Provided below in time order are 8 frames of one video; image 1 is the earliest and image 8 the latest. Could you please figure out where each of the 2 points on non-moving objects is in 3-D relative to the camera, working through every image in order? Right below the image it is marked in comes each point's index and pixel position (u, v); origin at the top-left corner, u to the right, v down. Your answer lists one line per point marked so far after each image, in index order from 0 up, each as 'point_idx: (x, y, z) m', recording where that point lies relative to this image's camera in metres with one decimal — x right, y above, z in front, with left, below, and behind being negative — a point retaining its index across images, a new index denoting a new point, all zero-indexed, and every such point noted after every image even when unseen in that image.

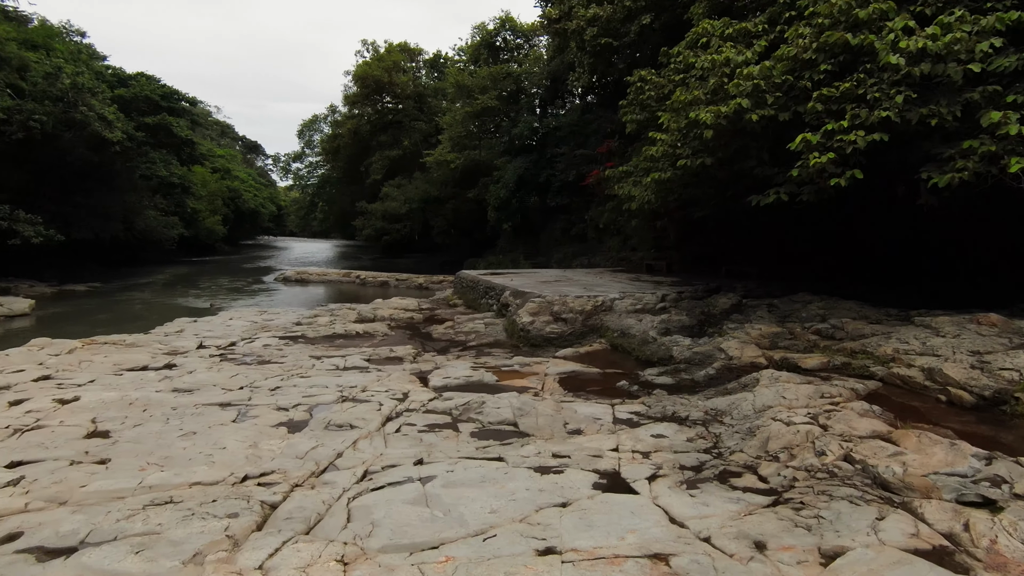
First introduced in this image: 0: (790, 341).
0: (+3.2, -0.6, +6.6) m
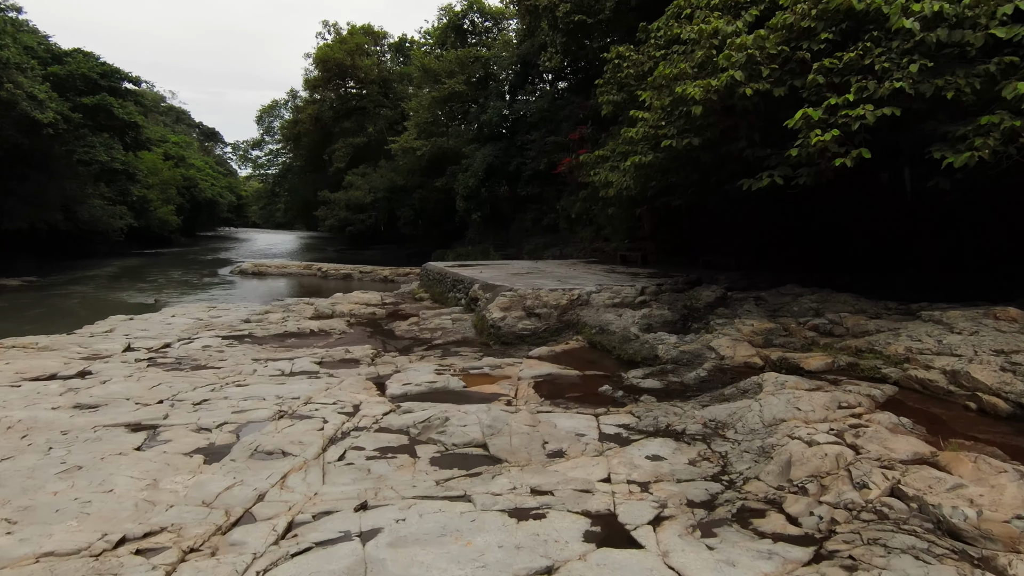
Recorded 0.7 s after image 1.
0: (+2.9, -0.5, +6.1) m
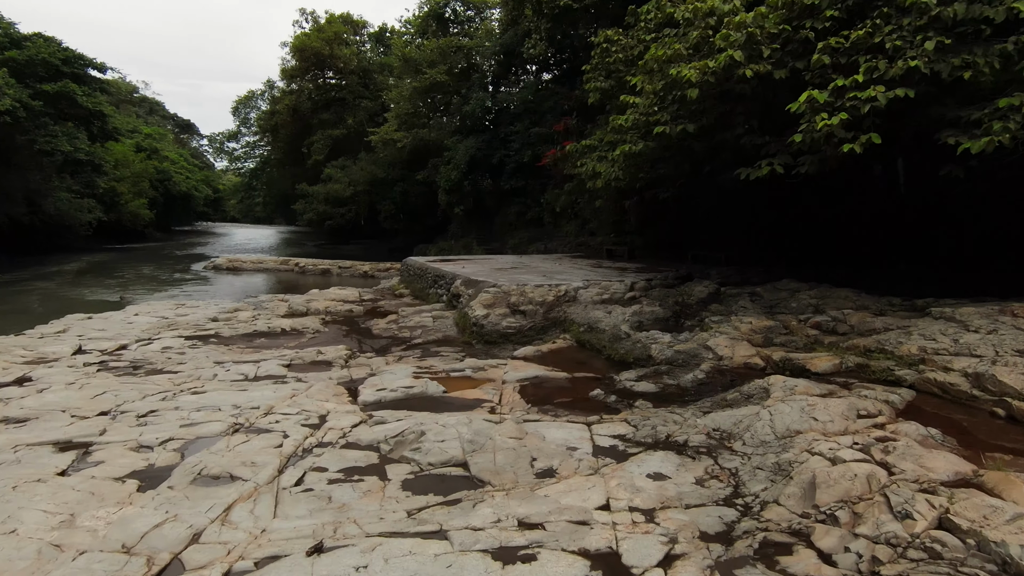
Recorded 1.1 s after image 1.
0: (+2.7, -0.5, +5.7) m
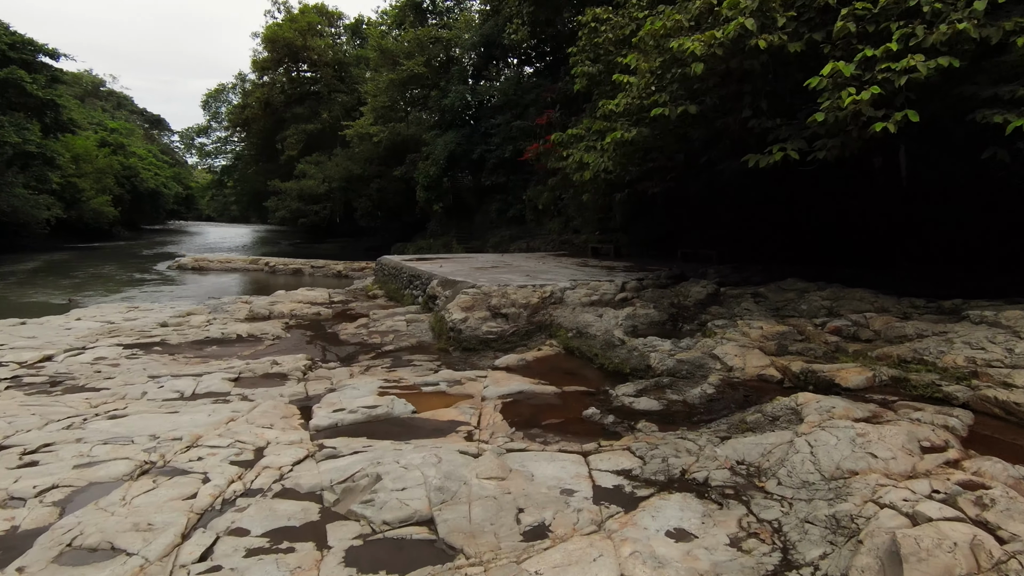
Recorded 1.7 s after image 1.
0: (+2.6, -0.5, +5.1) m
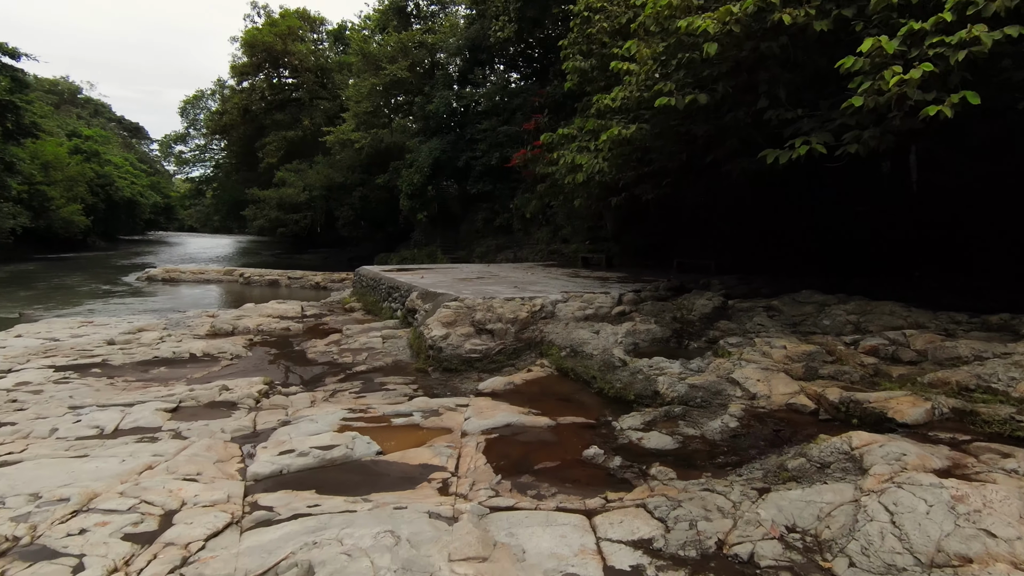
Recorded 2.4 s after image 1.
0: (+2.4, -0.6, +4.4) m
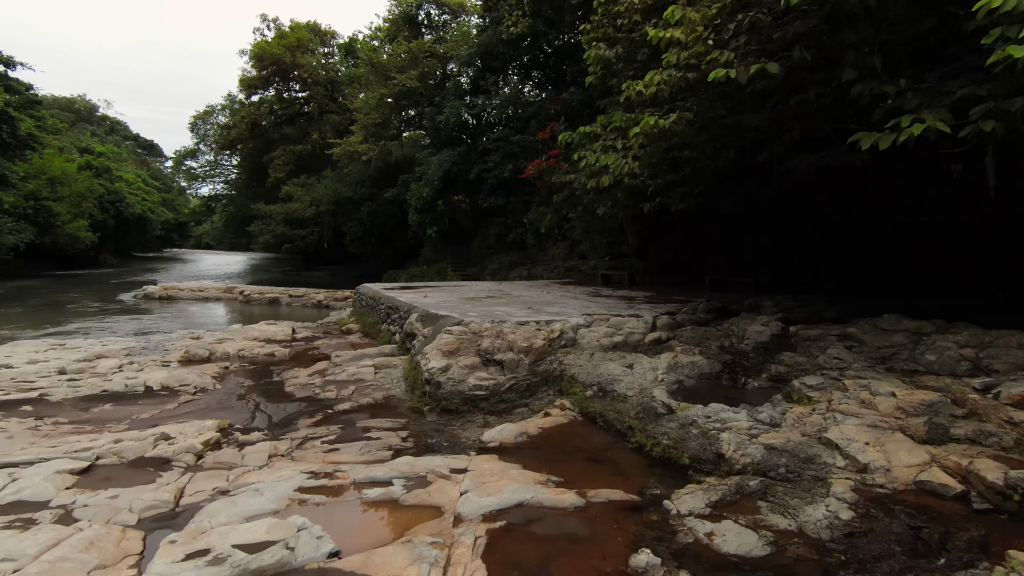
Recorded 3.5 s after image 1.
0: (+2.5, -0.7, +3.2) m
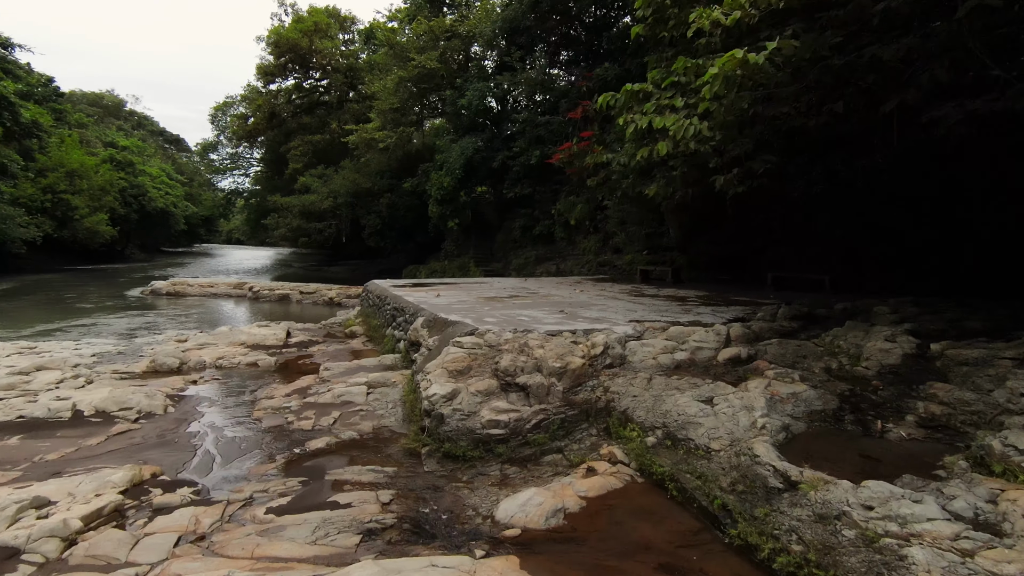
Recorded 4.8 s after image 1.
0: (+2.6, -0.8, +1.6) m
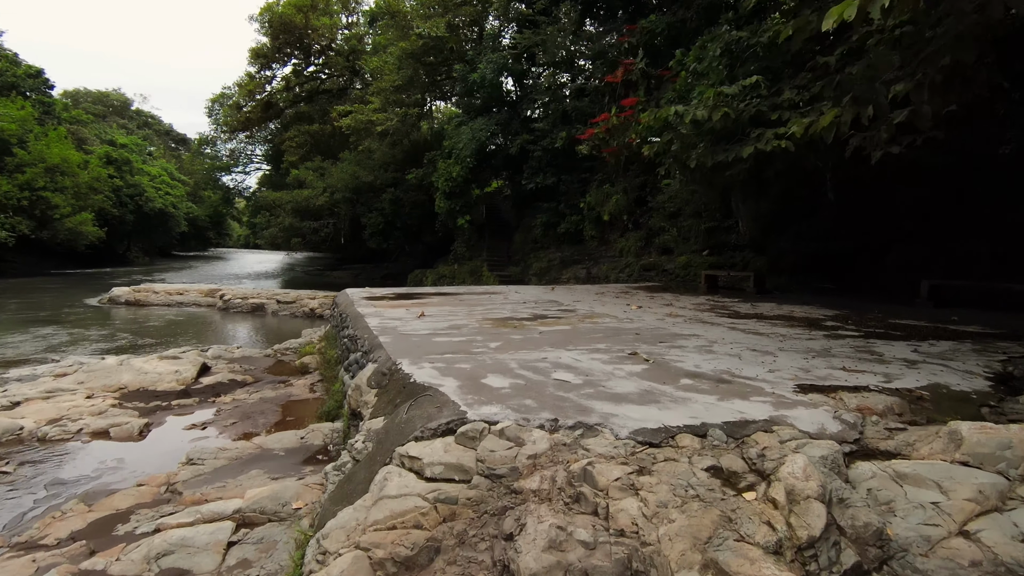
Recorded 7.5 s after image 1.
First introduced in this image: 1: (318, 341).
0: (+2.6, -0.9, -1.3) m
1: (-2.5, -0.7, +7.5) m
